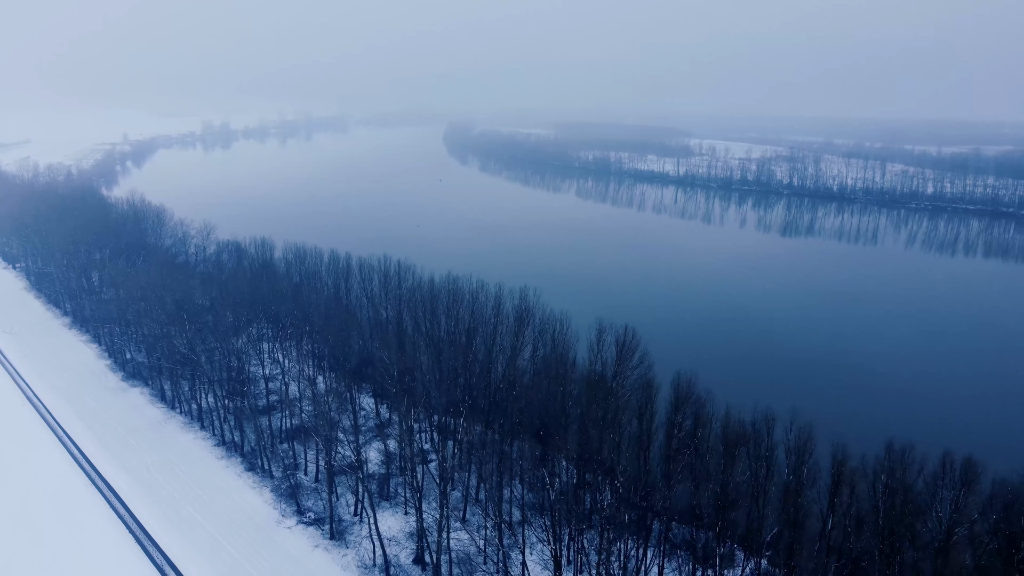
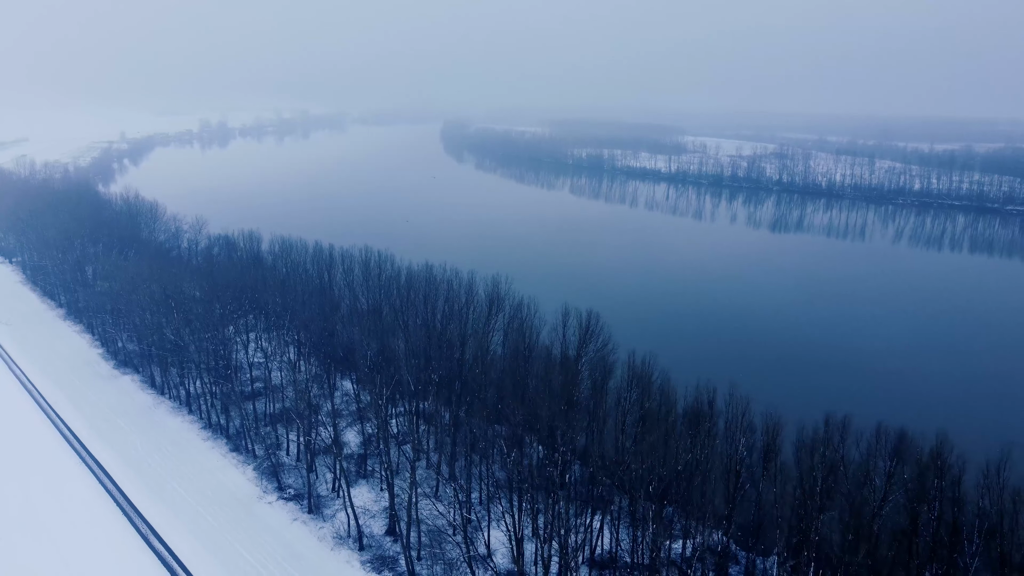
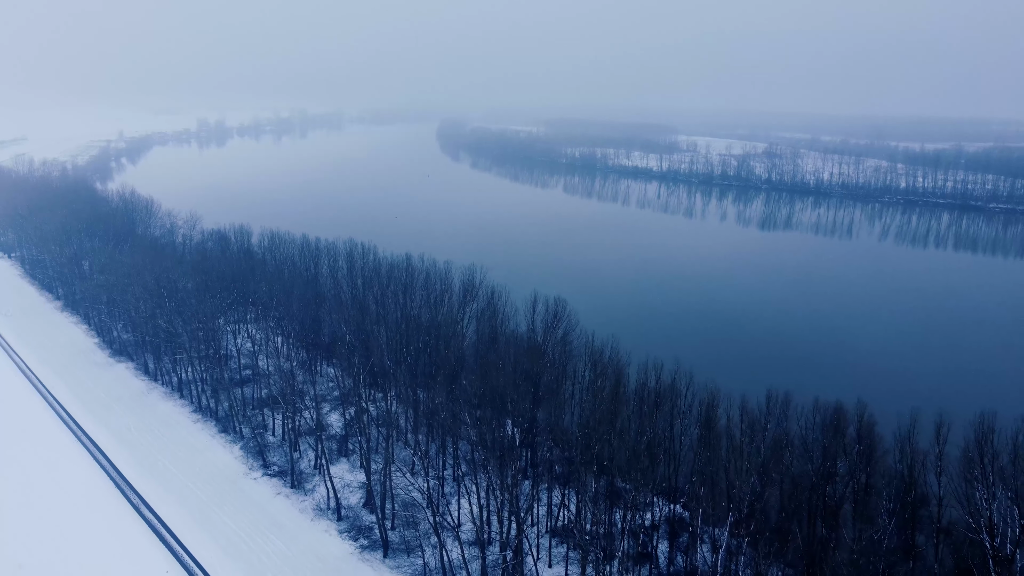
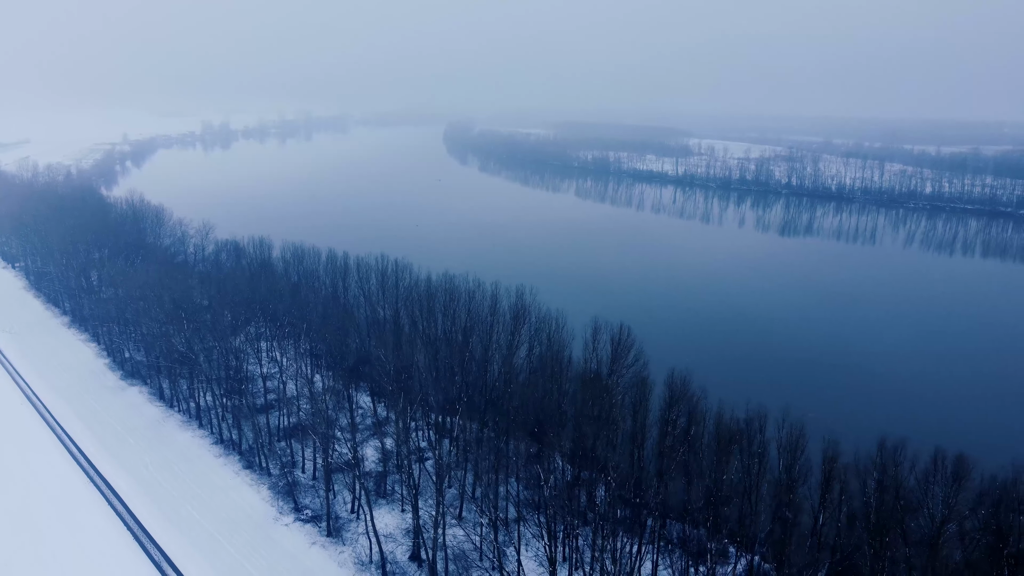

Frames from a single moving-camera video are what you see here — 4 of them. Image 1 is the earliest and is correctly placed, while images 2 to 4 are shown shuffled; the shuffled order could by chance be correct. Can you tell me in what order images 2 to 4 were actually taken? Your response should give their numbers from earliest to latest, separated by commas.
4, 2, 3
